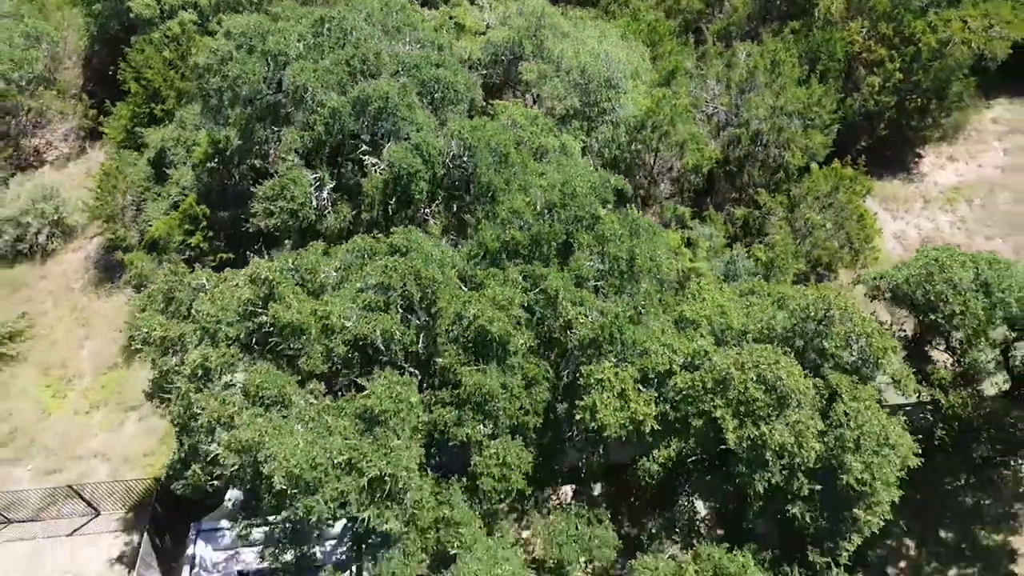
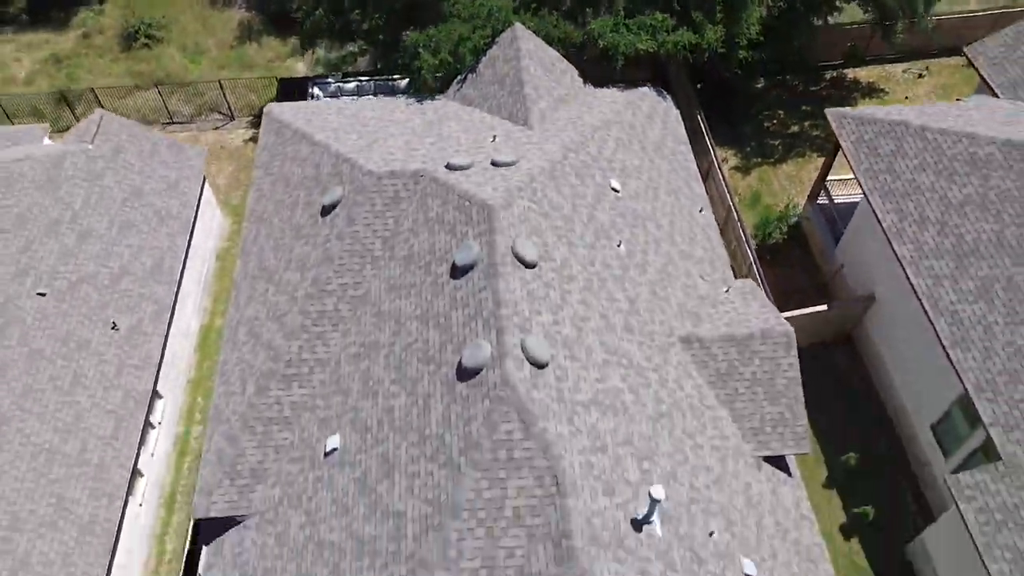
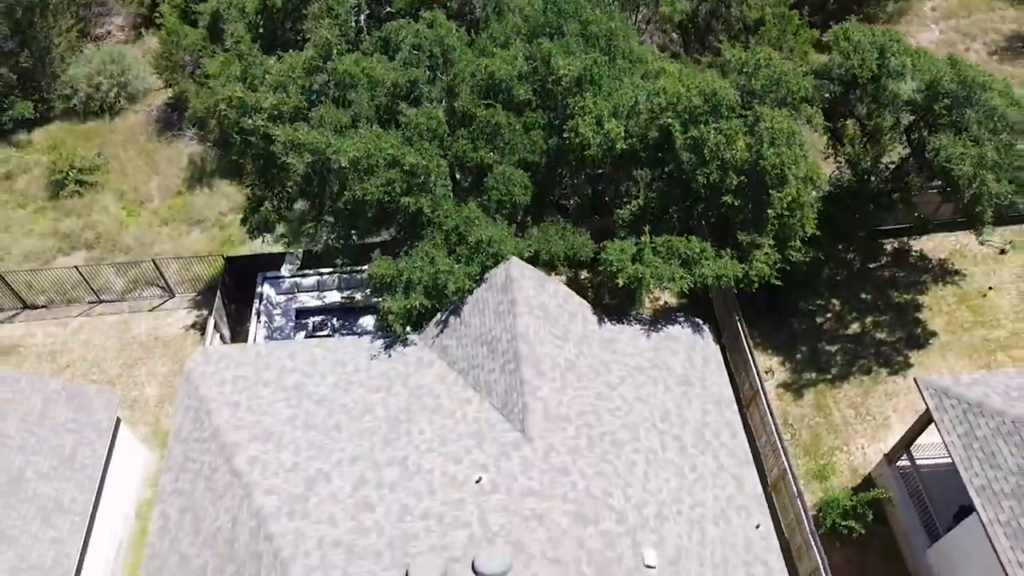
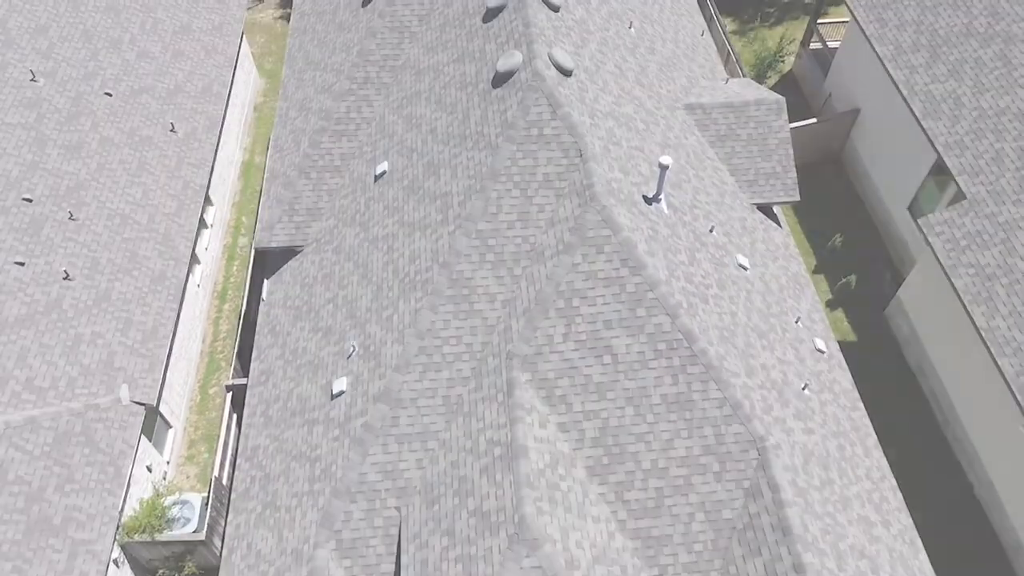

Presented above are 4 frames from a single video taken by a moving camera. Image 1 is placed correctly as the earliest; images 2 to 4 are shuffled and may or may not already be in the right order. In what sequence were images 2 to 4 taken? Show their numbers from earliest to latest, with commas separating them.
3, 2, 4
